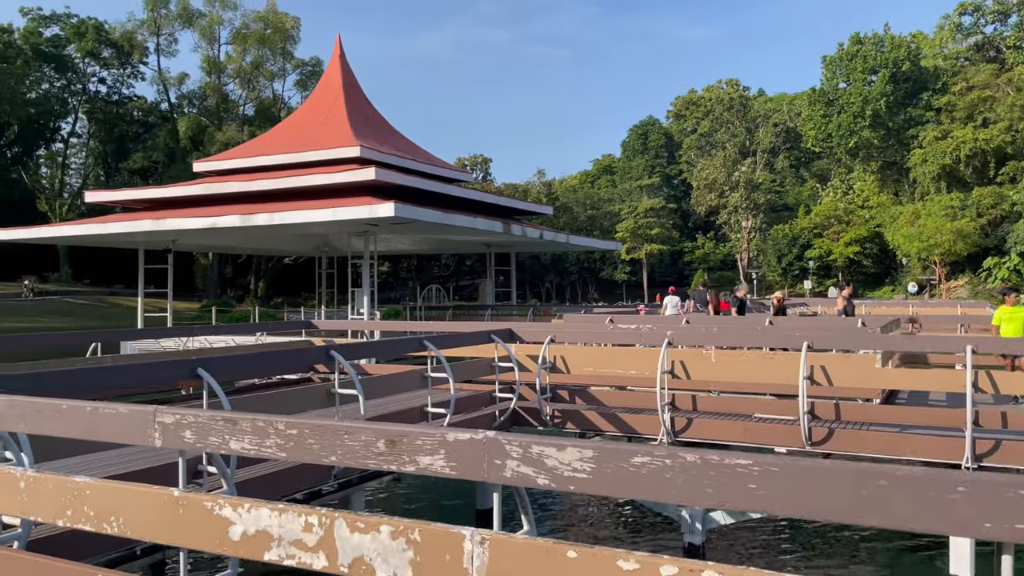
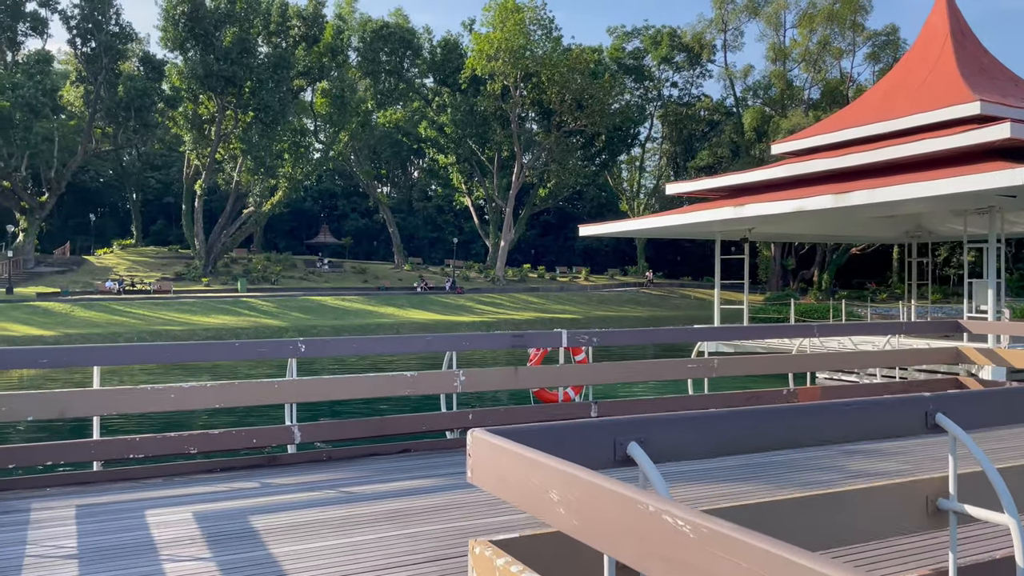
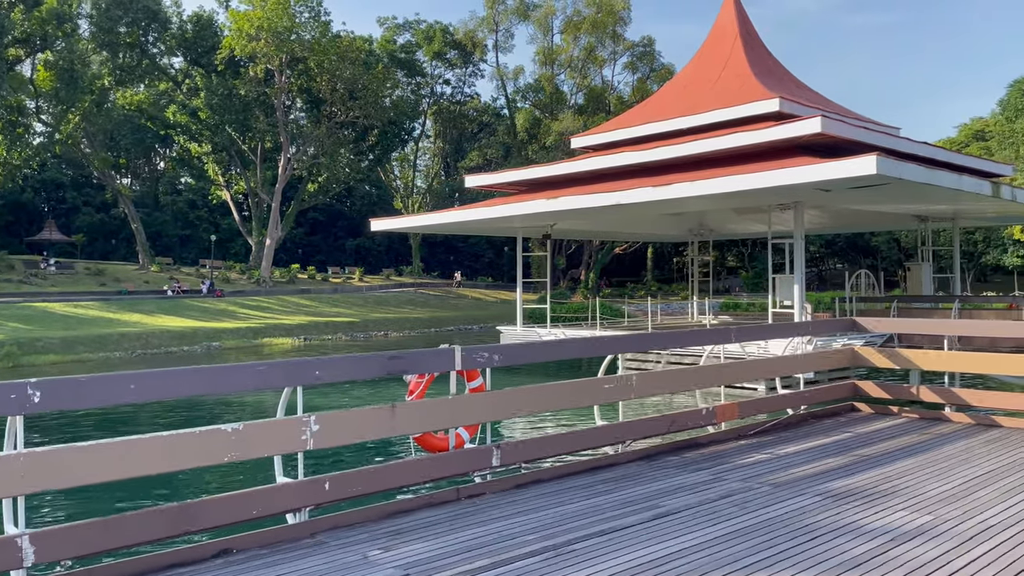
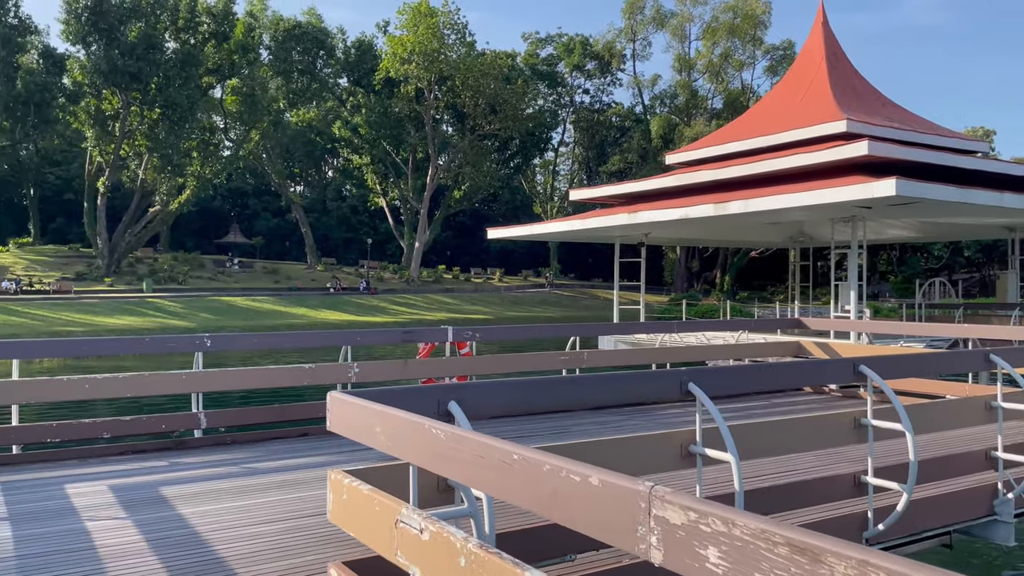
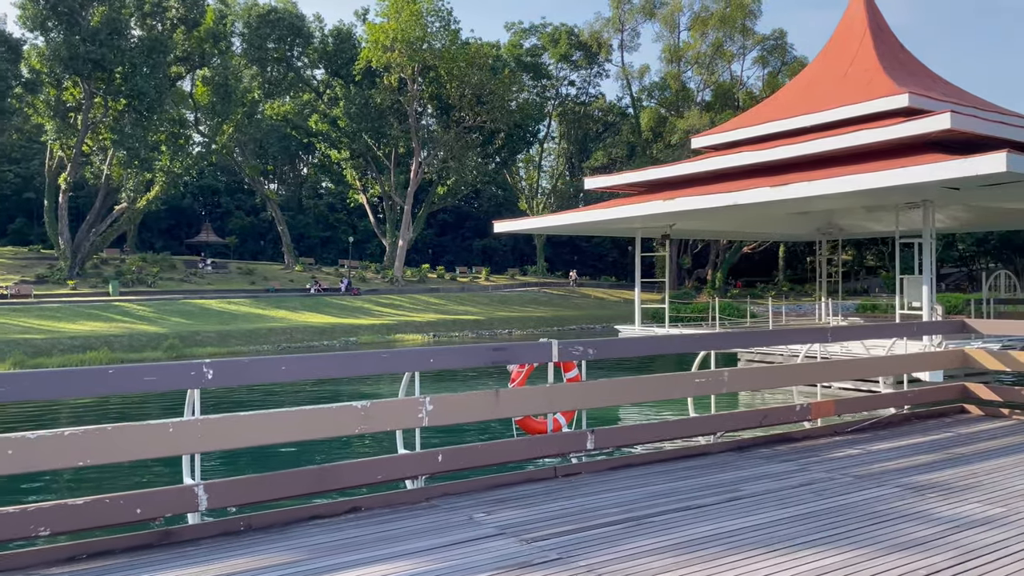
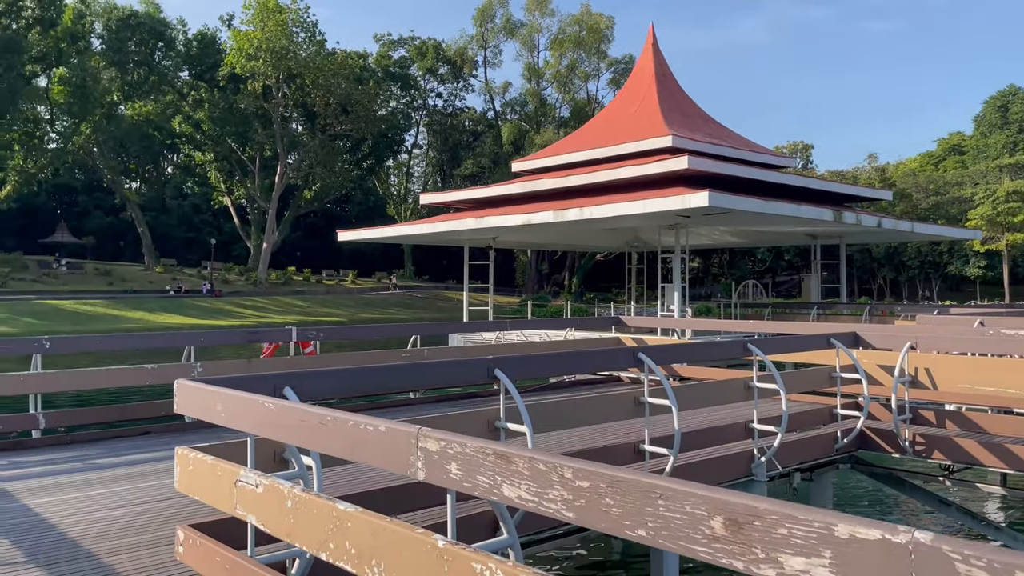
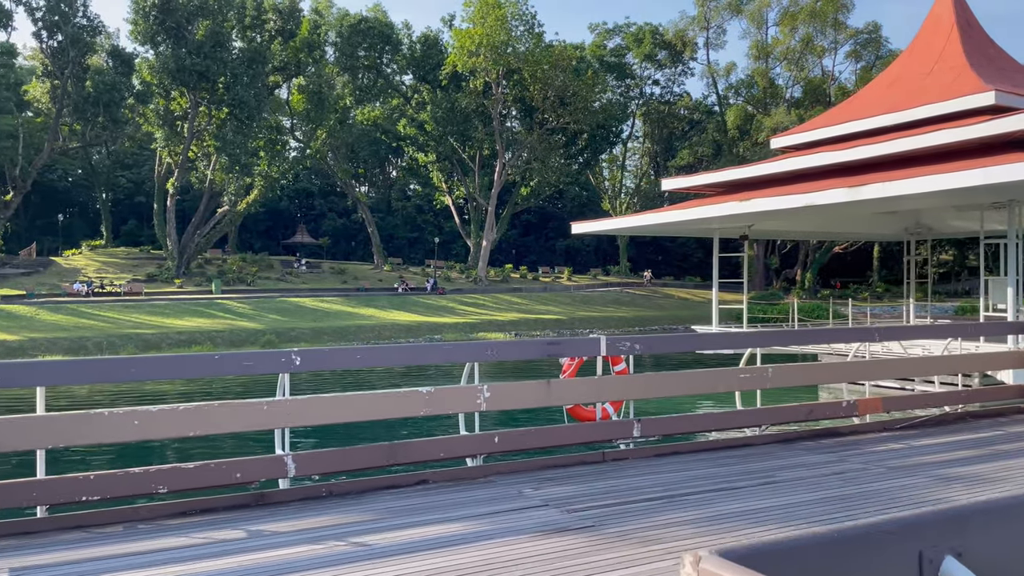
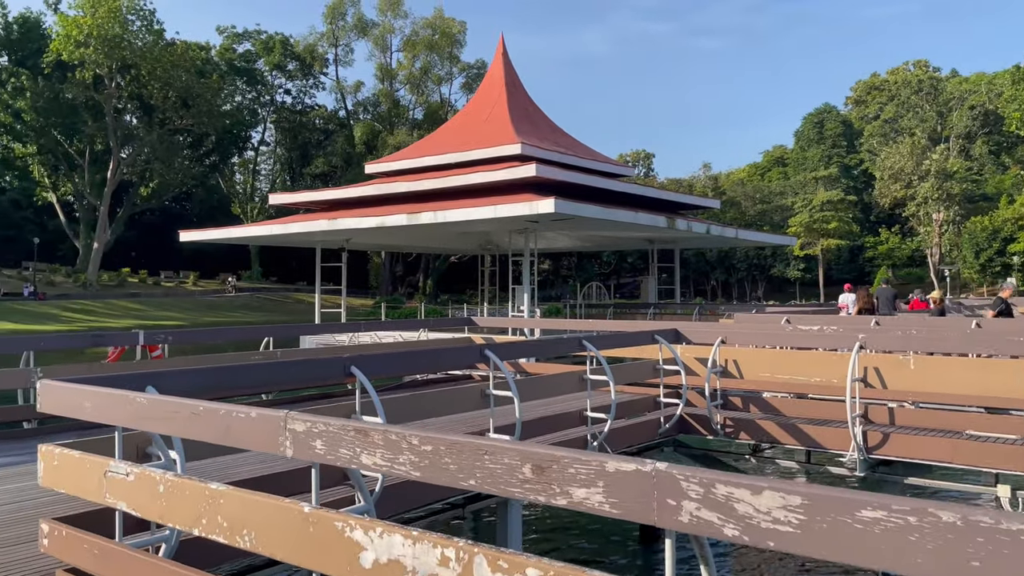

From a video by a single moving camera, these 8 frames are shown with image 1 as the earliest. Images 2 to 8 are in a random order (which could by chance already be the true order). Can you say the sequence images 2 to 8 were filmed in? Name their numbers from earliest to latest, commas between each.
8, 6, 4, 2, 7, 5, 3
